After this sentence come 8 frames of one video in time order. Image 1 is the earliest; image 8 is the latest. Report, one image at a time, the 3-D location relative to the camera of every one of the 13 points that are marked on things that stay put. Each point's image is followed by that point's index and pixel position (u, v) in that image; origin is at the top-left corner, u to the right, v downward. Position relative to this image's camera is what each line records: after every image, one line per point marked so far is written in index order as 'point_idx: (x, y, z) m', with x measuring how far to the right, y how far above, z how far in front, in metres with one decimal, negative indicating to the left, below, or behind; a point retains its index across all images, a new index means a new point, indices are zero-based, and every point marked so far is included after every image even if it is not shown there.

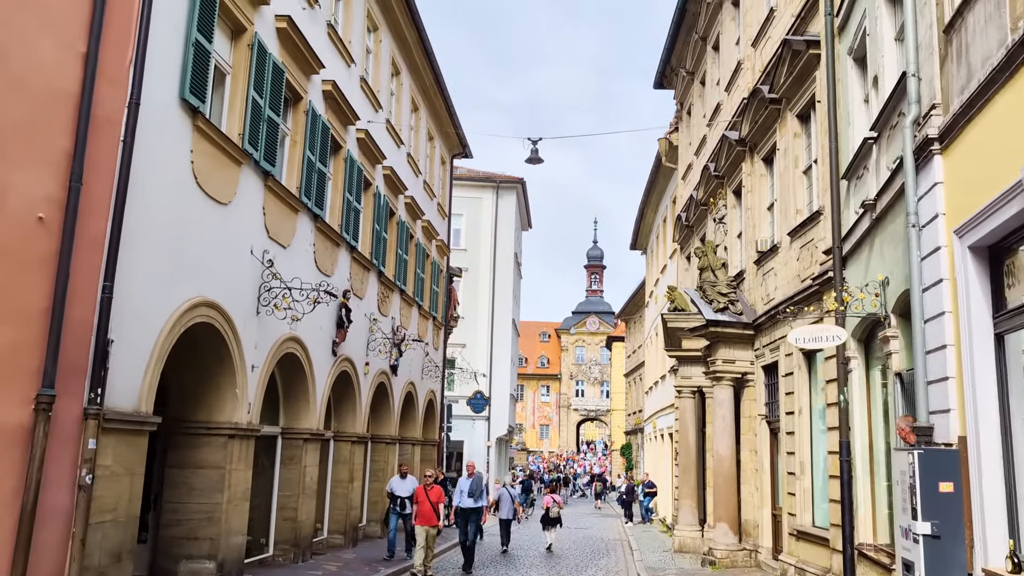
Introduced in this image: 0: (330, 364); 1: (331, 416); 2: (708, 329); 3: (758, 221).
0: (-3.1, -1.3, +15.4) m
1: (-3.5, -2.5, +17.2) m
2: (+3.4, -0.7, +15.8) m
3: (+4.4, +1.2, +16.1) m
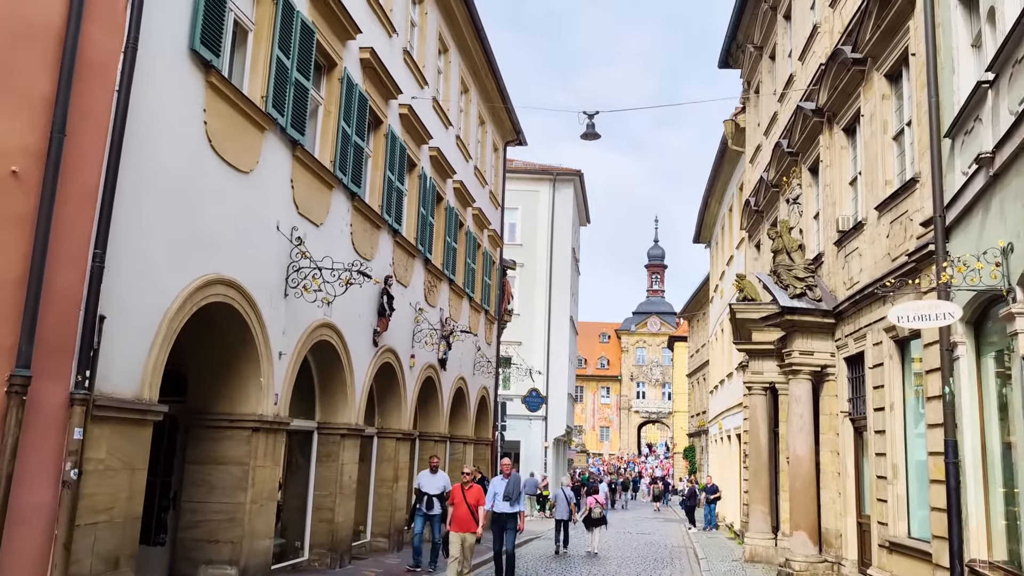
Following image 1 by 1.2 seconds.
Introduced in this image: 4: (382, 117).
0: (-2.2, -1.1, +14.4) m
1: (-2.5, -2.2, +16.1) m
2: (+4.3, -0.5, +14.3) m
3: (+5.3, +1.5, +14.5) m
4: (-2.1, +2.8, +14.6) m
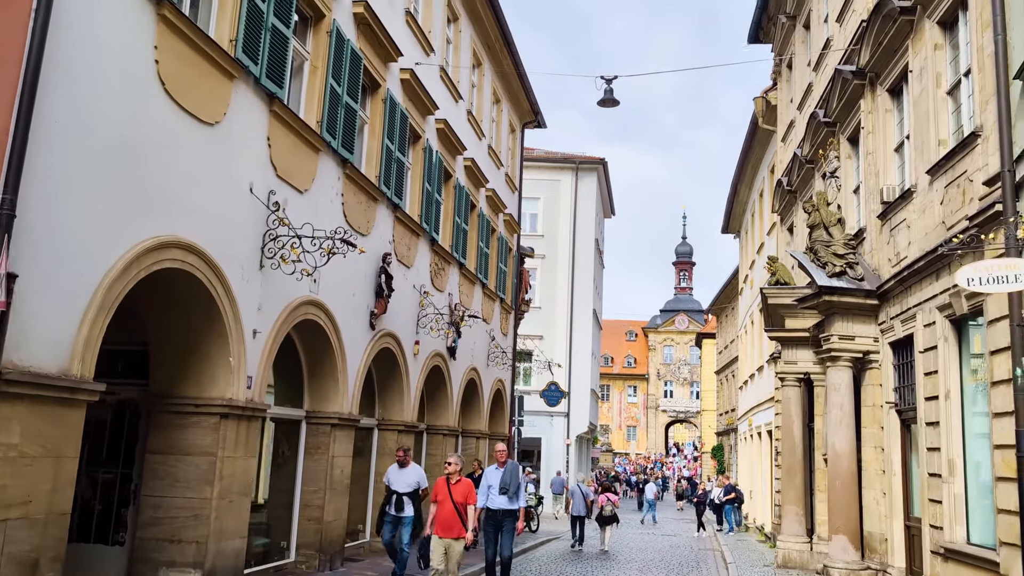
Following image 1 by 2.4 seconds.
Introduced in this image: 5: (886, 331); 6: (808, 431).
0: (-2.1, -0.7, +13.2) m
1: (-2.3, -1.9, +15.0) m
2: (+4.4, -0.1, +12.9) m
3: (+5.4, +1.8, +13.1) m
4: (-2.0, +3.1, +13.5) m
5: (+5.3, -0.6, +12.7) m
6: (+5.9, -2.9, +18.0) m
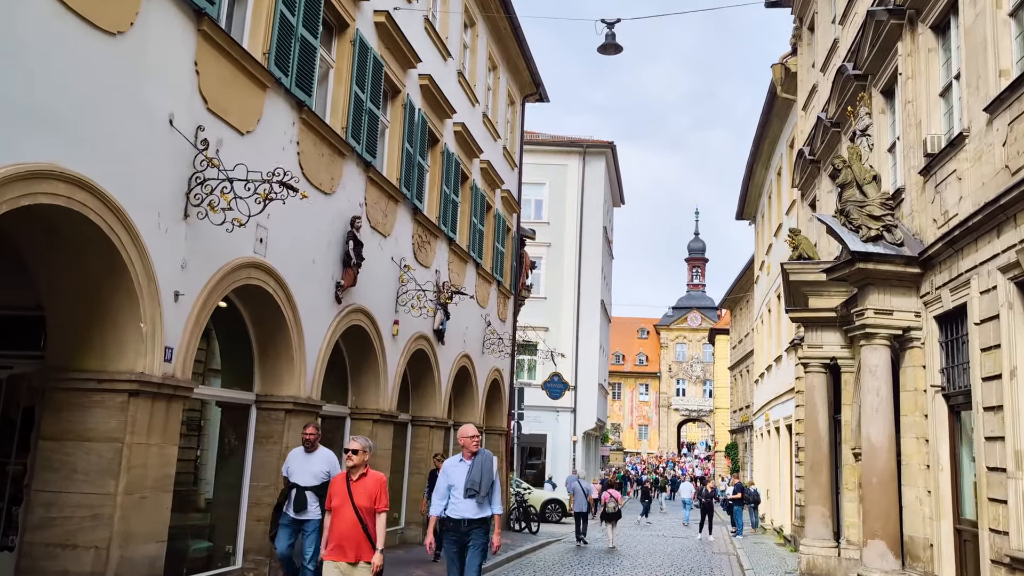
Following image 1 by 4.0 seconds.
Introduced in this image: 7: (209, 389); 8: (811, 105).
0: (-2.3, -0.3, +11.6) m
1: (-2.4, -1.5, +13.3) m
2: (+4.3, +0.3, +11.2) m
3: (+5.2, +2.2, +11.4) m
4: (-2.2, +3.5, +11.8) m
5: (+5.1, -0.2, +10.9) m
6: (+5.8, -2.5, +16.3) m
7: (-3.3, -1.0, +9.6) m
8: (+6.4, +3.9, +19.3) m
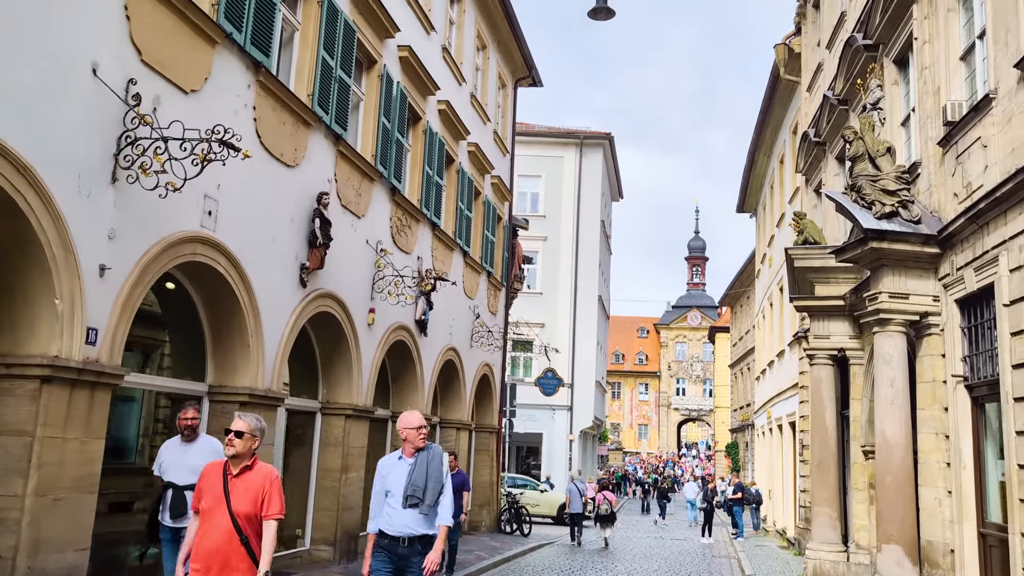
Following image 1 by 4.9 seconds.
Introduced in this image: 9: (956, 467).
0: (-2.5, -0.1, +10.6) m
1: (-2.7, -1.3, +12.4) m
2: (+4.0, +0.5, +10.2) m
3: (+5.0, +2.4, +10.4) m
4: (-2.4, +3.7, +10.8) m
5: (+4.9, 0.0, +10.0) m
6: (+5.6, -2.2, +15.3) m
7: (-3.6, -0.8, +8.6) m
8: (+6.2, +4.1, +18.4) m
9: (+4.8, -1.9, +9.7) m
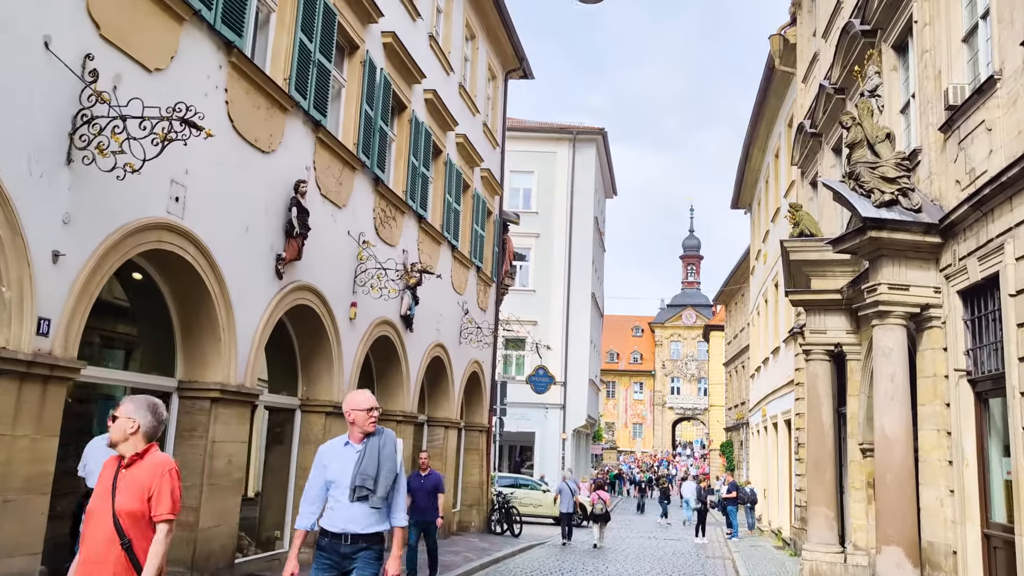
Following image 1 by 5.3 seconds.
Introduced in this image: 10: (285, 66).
0: (-2.7, 0.0, +10.2) m
1: (-2.8, -1.2, +11.9) m
2: (+3.9, +0.6, +9.8) m
3: (+4.8, +2.5, +10.0) m
4: (-2.6, +3.8, +10.4) m
5: (+4.7, +0.1, +9.6) m
6: (+5.4, -2.1, +14.9) m
7: (-3.7, -0.7, +8.2) m
8: (+6.0, +4.2, +18.0) m
9: (+4.6, -1.8, +9.3) m
10: (-2.6, +2.5, +10.3) m
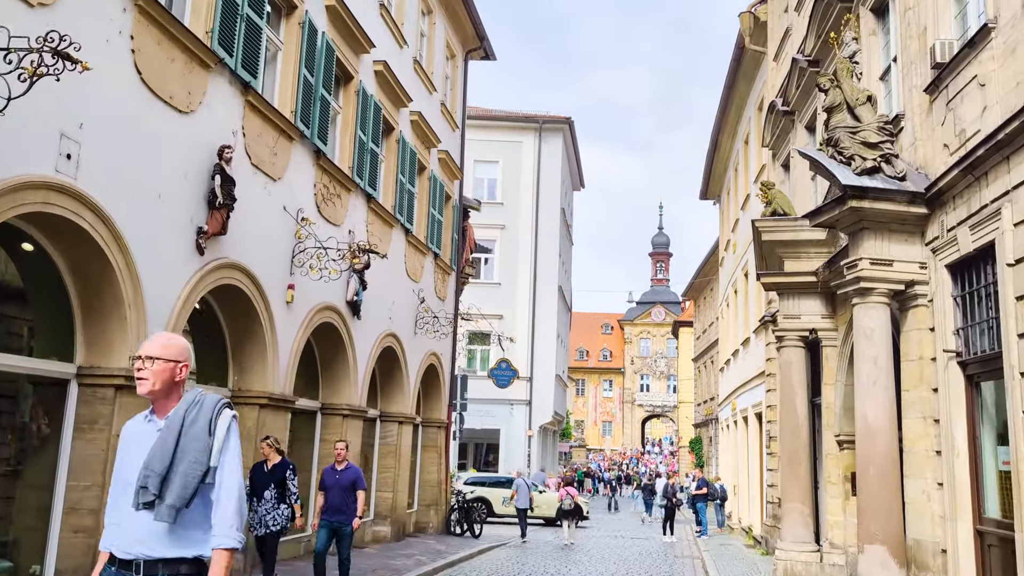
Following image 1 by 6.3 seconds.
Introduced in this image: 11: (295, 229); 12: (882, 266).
0: (-3.2, +0.2, +9.1) m
1: (-3.4, -0.9, +10.9) m
2: (+3.3, +0.8, +9.0) m
3: (+4.3, +2.8, +9.2) m
4: (-3.1, +4.1, +9.4) m
5: (+4.2, +0.4, +8.8) m
6: (+4.7, -1.9, +14.1) m
7: (-4.2, -0.5, +7.1) m
8: (+5.2, +4.5, +17.2) m
9: (+4.1, -1.6, +8.5) m
10: (-3.1, +2.8, +9.3) m
11: (-2.8, +0.7, +11.5) m
12: (+3.7, +0.2, +9.1) m
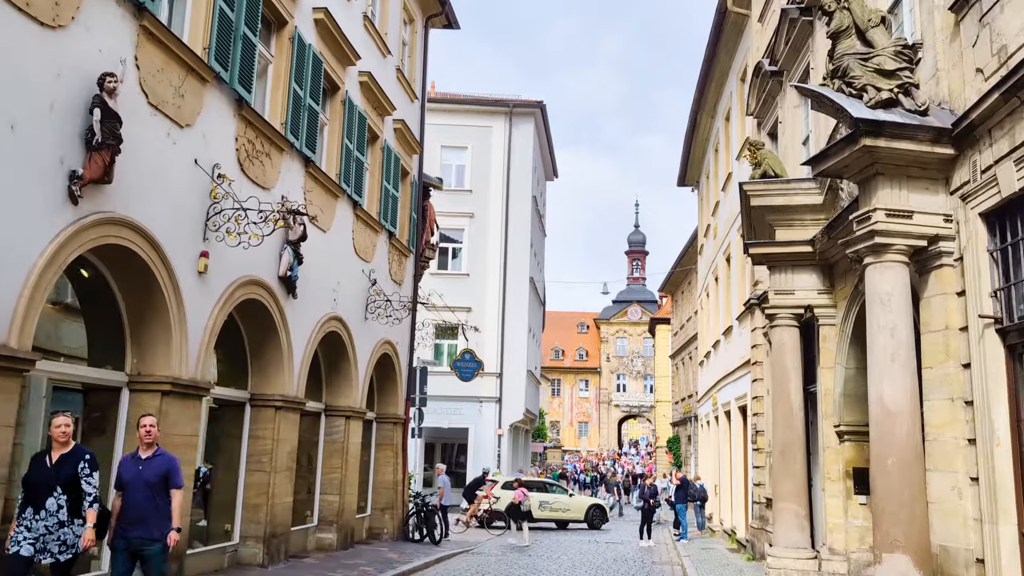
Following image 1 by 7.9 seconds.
0: (-3.7, +0.6, +7.4) m
1: (-3.9, -0.6, +9.2) m
2: (+2.9, +1.2, +7.5) m
3: (+3.8, +3.1, +7.7) m
4: (-3.6, +4.4, +7.7) m
5: (+3.7, +0.7, +7.3) m
6: (+4.1, -1.5, +12.6) m
7: (-4.6, -0.2, +5.4) m
8: (+4.5, +4.8, +15.7) m
9: (+3.6, -1.2, +7.0) m
10: (-3.6, +3.1, +7.6) m
11: (-3.3, +1.1, +9.8) m
12: (+3.3, +0.6, +7.6) m
